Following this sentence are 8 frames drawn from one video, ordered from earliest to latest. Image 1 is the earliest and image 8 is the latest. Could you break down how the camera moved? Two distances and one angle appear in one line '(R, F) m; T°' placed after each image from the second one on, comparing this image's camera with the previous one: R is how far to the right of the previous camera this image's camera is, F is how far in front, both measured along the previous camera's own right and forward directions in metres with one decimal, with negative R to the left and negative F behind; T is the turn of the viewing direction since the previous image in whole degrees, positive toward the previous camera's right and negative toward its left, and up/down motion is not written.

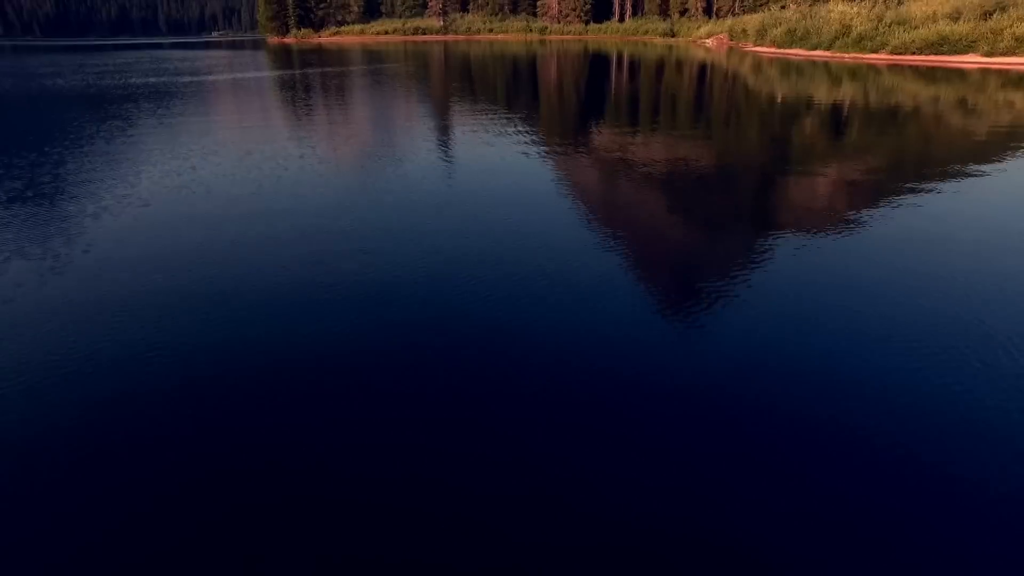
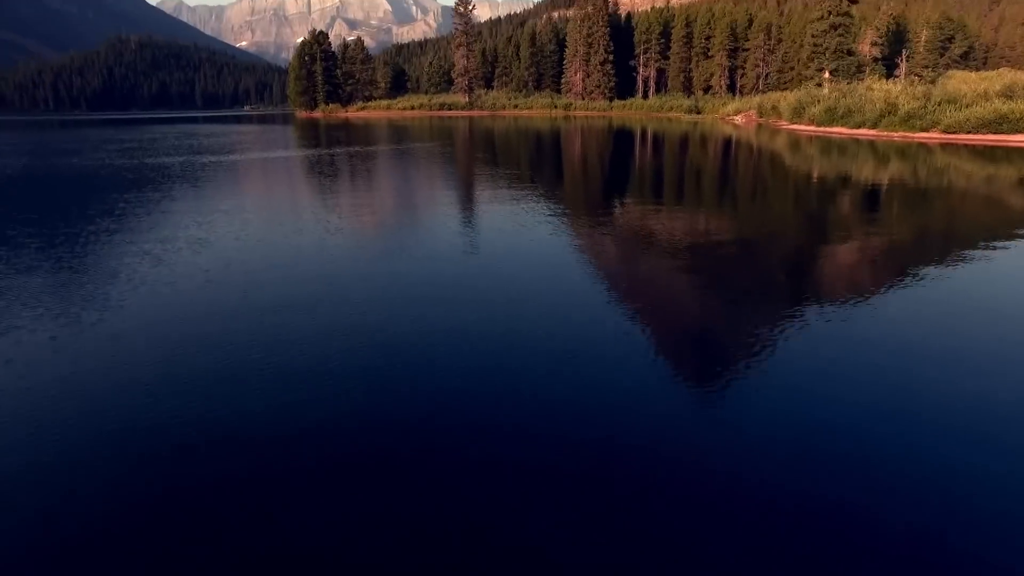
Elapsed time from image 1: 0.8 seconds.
(-0.4, +1.3) m; -2°
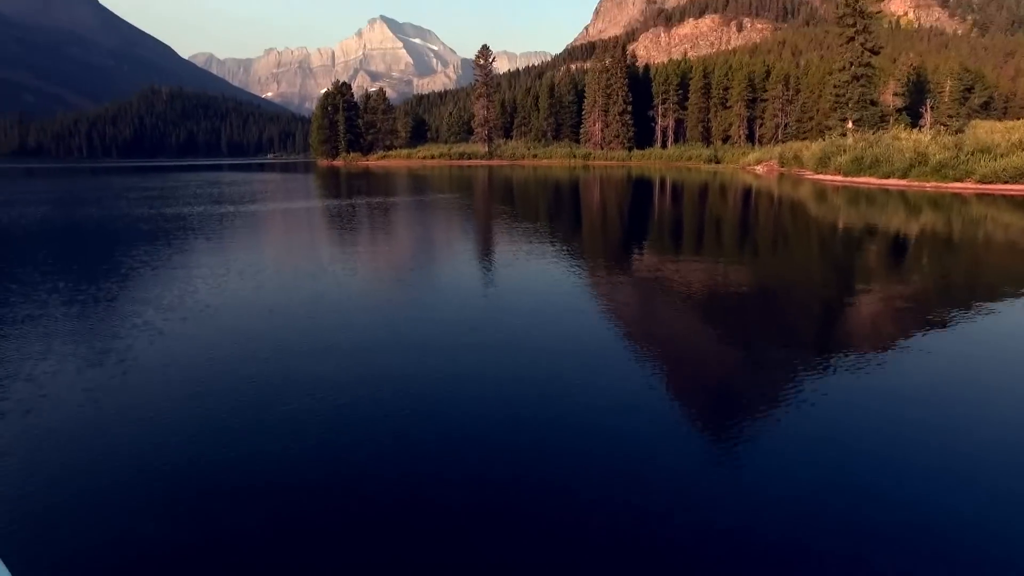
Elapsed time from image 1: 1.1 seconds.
(-0.1, +0.5) m; -1°
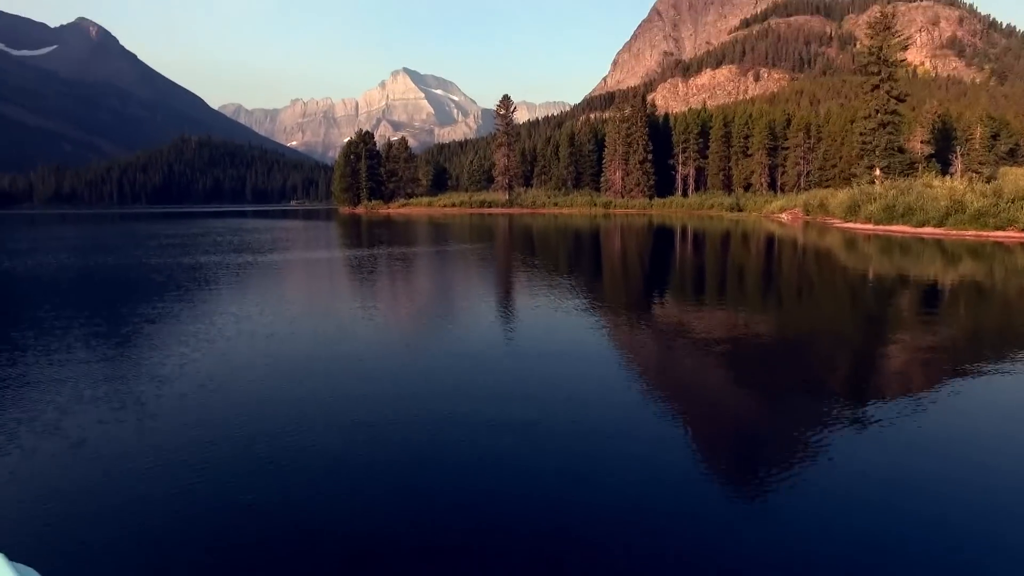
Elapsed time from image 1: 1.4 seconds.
(-0.1, +0.6) m; -2°
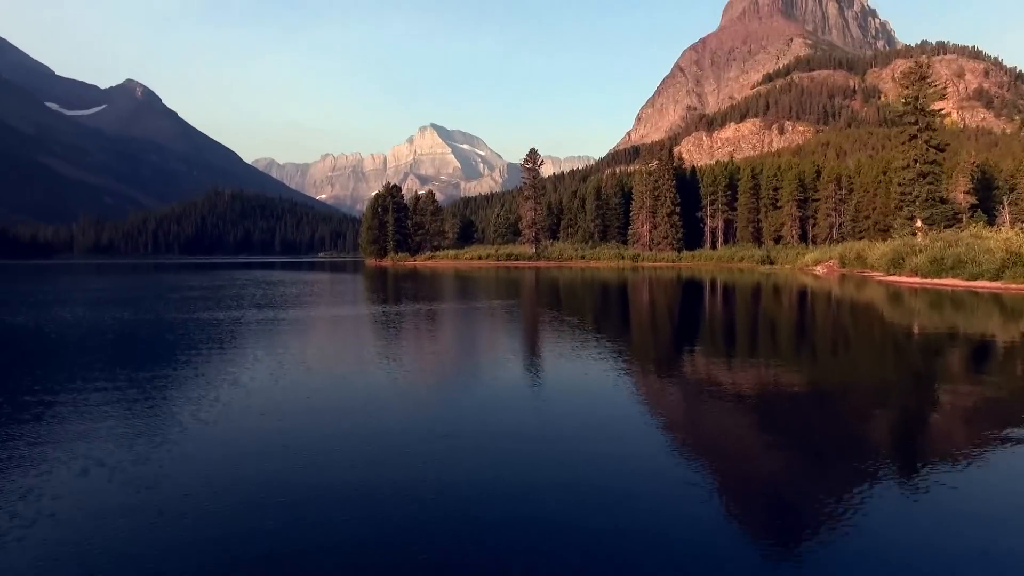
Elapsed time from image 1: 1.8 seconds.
(-0.2, +0.8) m; -2°
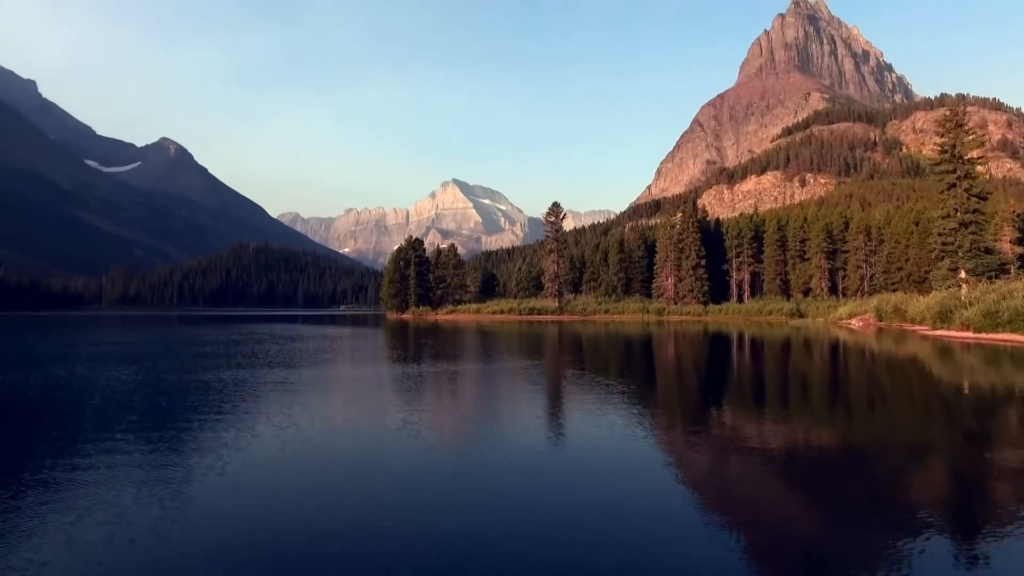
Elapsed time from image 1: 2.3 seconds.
(-0.2, +1.1) m; -2°
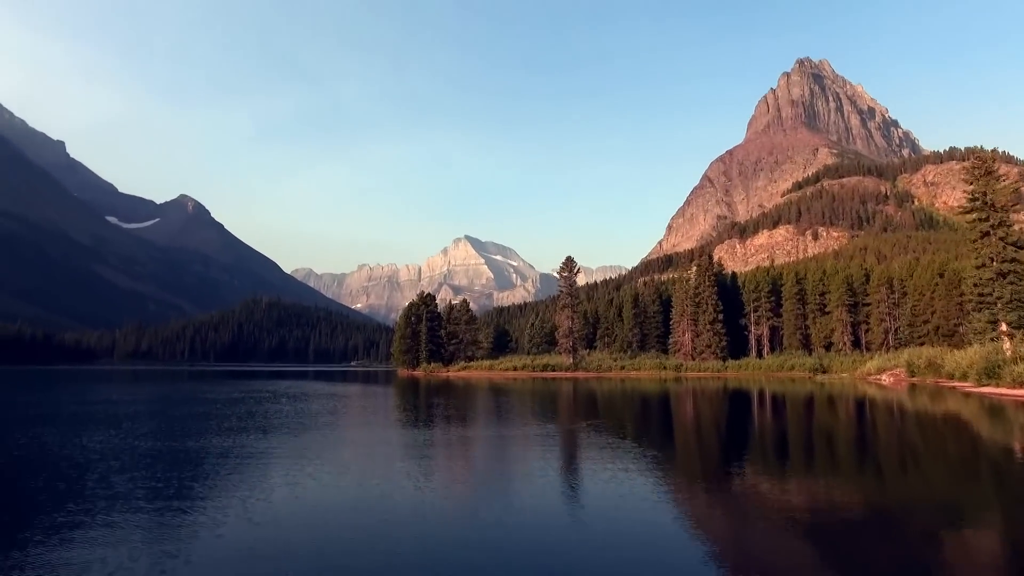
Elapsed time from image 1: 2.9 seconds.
(-0.1, +1.3) m; -1°
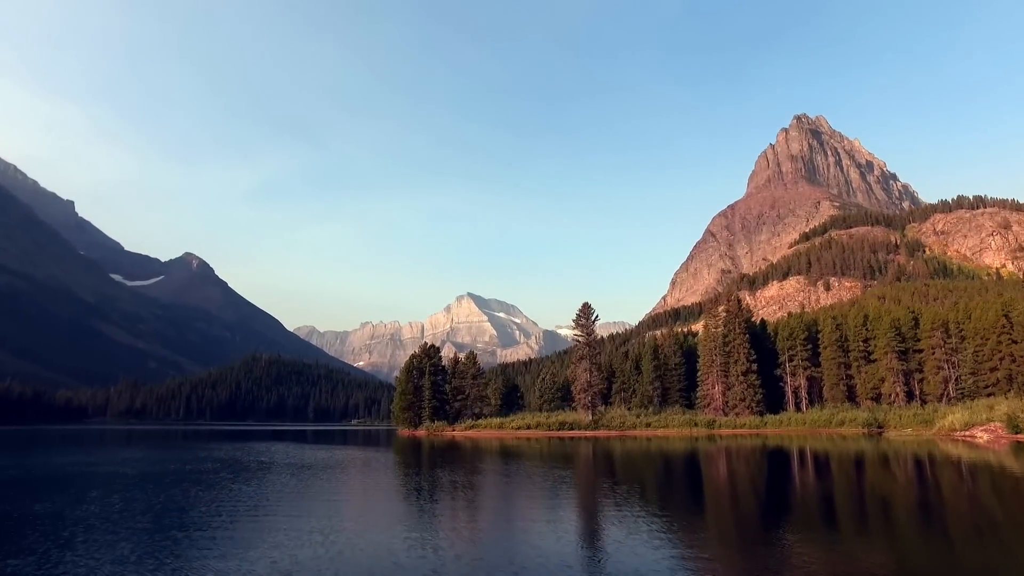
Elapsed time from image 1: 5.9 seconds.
(-0.8, +6.5) m; 0°
